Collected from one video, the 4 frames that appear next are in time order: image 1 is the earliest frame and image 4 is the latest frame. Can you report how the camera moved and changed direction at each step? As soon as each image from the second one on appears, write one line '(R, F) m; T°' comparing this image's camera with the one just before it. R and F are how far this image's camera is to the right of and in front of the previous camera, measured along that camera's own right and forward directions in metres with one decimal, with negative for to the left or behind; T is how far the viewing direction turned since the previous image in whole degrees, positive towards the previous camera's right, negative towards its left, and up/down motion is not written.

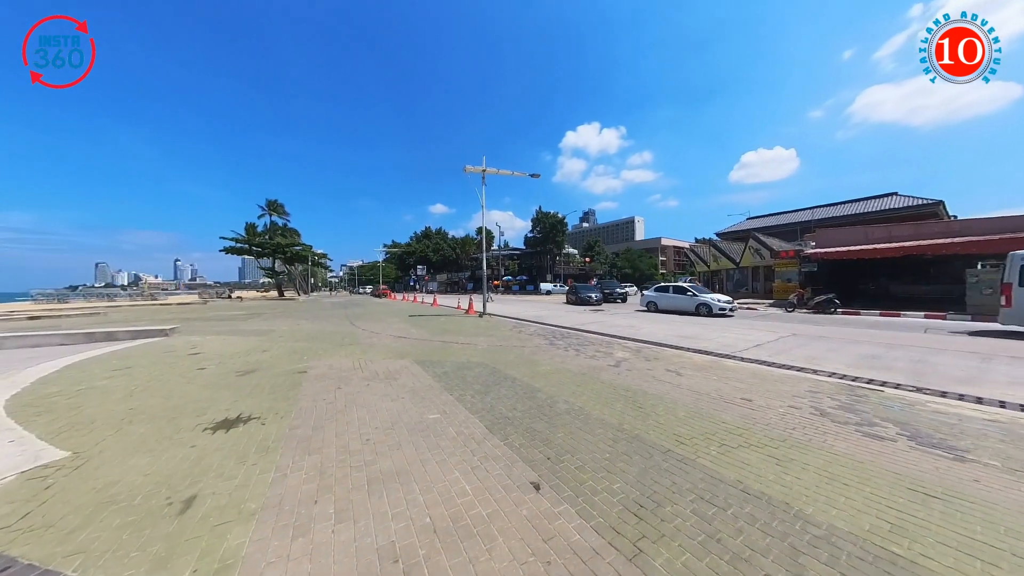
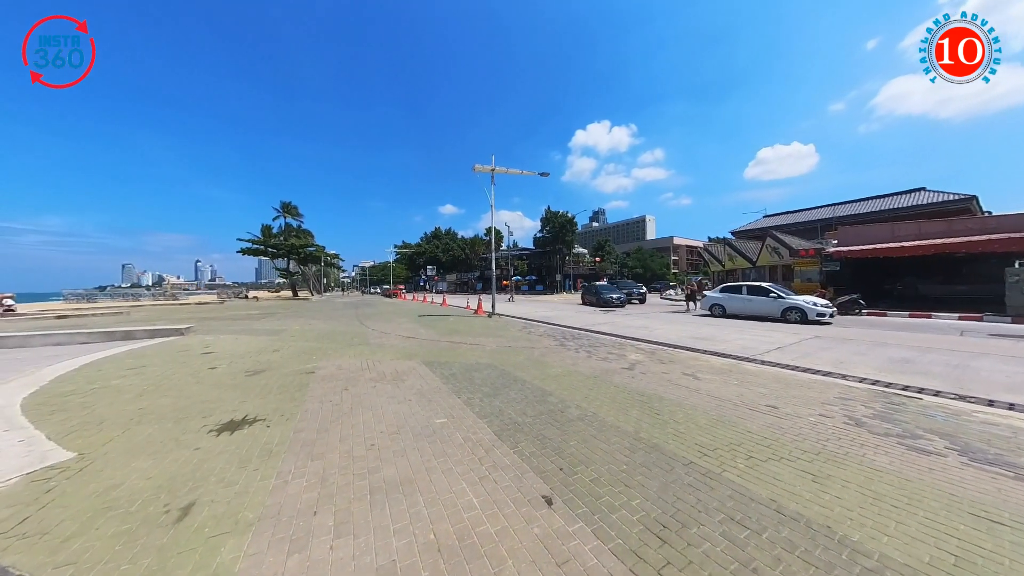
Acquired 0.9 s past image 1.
(0.0, +0.2) m; -2°
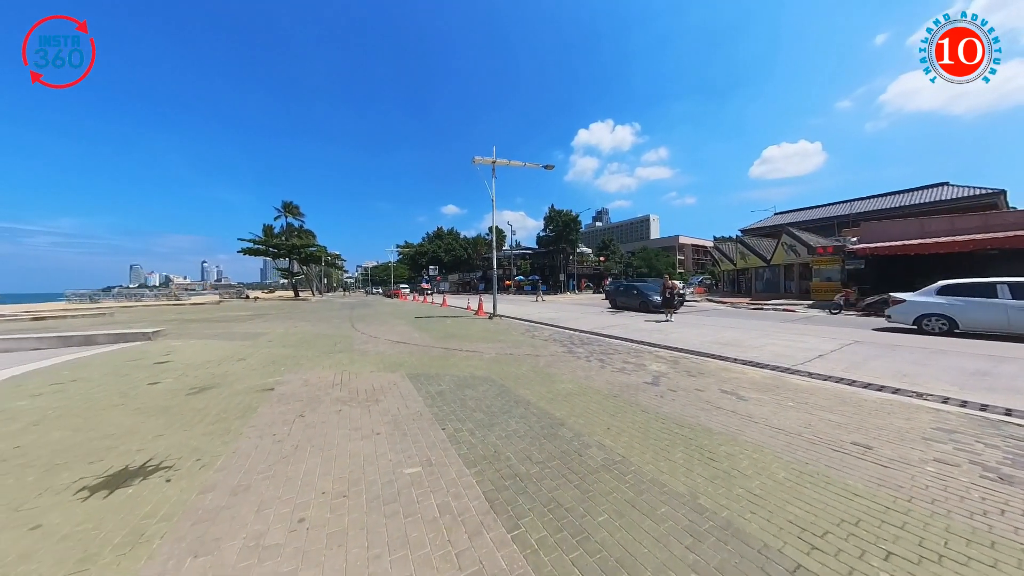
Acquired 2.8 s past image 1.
(0.0, +1.2) m; -1°
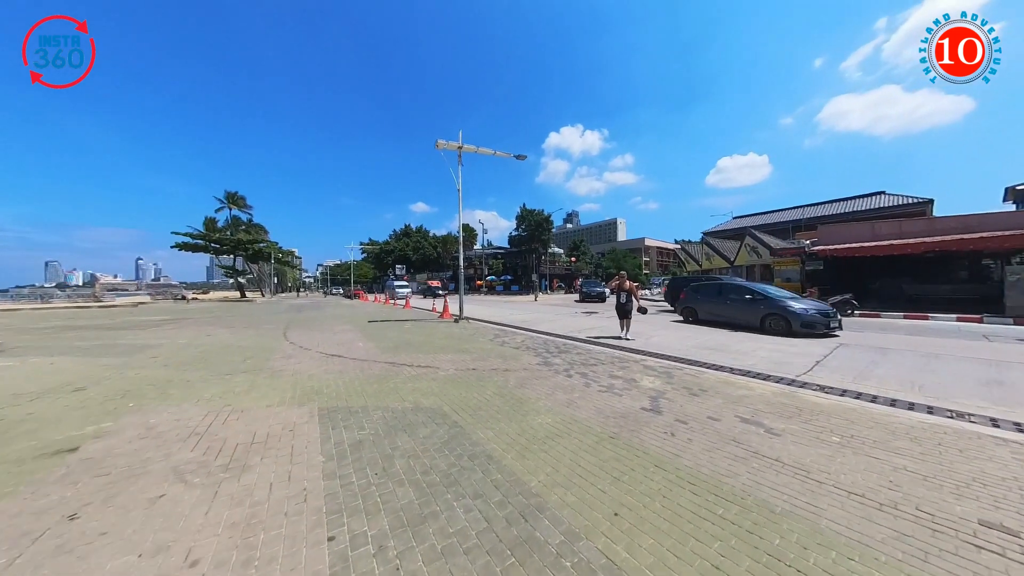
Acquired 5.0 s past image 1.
(+0.2, +1.7) m; +5°
